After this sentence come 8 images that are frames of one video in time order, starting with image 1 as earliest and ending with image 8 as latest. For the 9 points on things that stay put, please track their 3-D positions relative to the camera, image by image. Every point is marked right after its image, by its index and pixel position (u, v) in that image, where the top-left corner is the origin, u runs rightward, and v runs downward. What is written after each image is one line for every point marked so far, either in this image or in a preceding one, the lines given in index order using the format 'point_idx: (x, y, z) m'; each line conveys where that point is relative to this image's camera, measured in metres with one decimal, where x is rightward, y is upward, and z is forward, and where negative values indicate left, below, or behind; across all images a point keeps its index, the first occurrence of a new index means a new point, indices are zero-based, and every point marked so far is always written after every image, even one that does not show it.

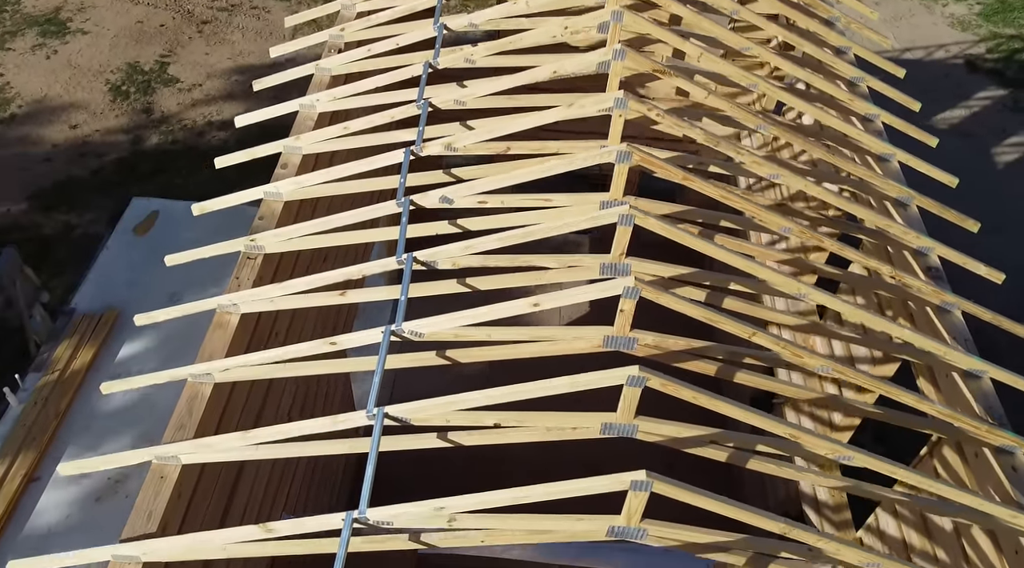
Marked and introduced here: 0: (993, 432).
0: (+2.6, -0.8, +4.9) m
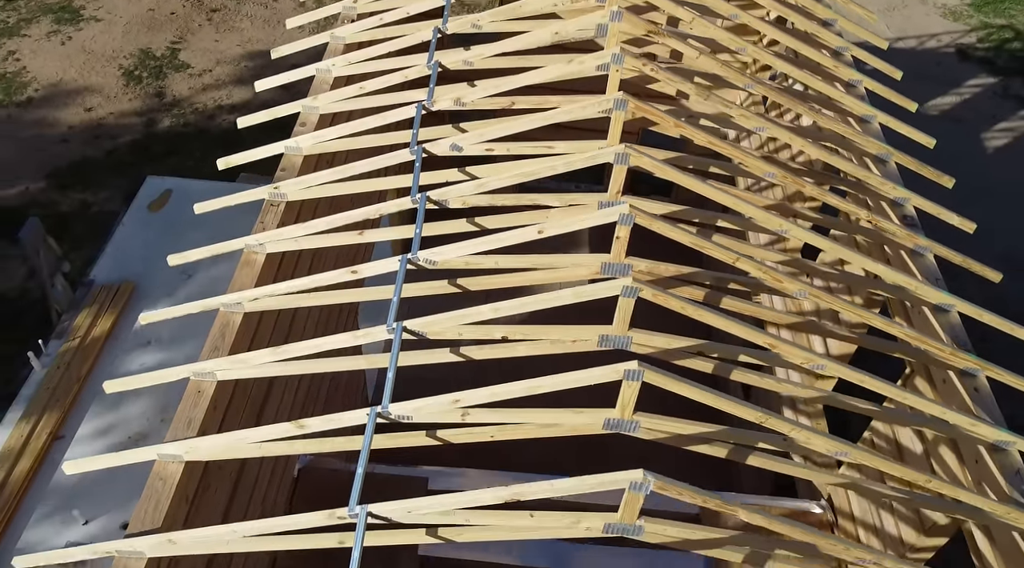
0: (+2.6, -0.4, +5.4) m
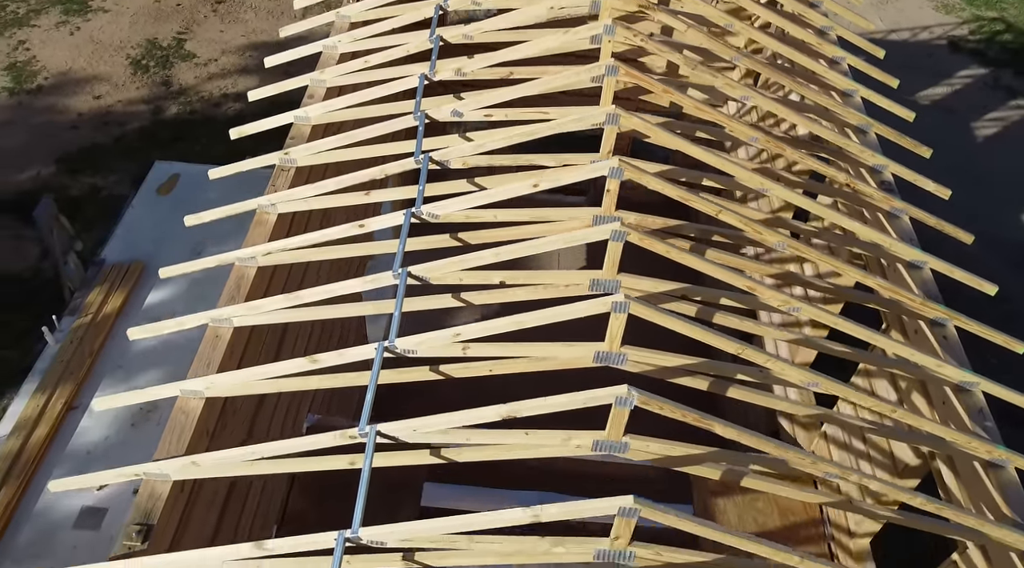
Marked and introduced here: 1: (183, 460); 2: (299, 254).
0: (+2.6, -0.1, +5.8) m
1: (-1.6, -0.9, +4.6) m
2: (-1.3, +0.2, +5.7) m
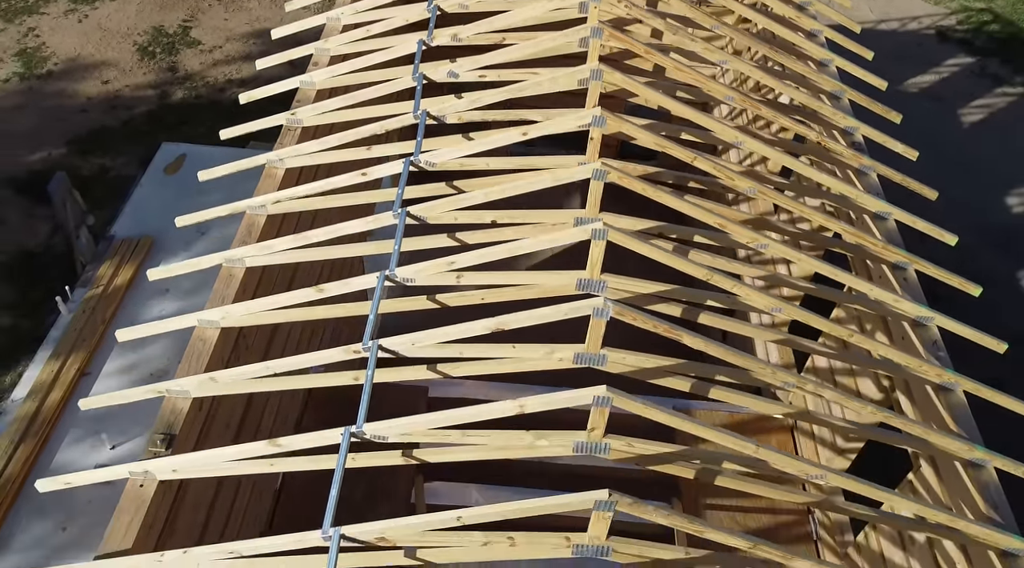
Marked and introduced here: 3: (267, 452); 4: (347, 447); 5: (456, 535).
0: (+2.5, +0.2, +6.2) m
1: (-1.7, -0.5, +5.0) m
2: (-1.4, +0.6, +6.1) m
3: (-1.2, -0.8, +4.5) m
4: (-0.8, -0.8, +4.3) m
5: (-0.2, -1.1, +4.0) m
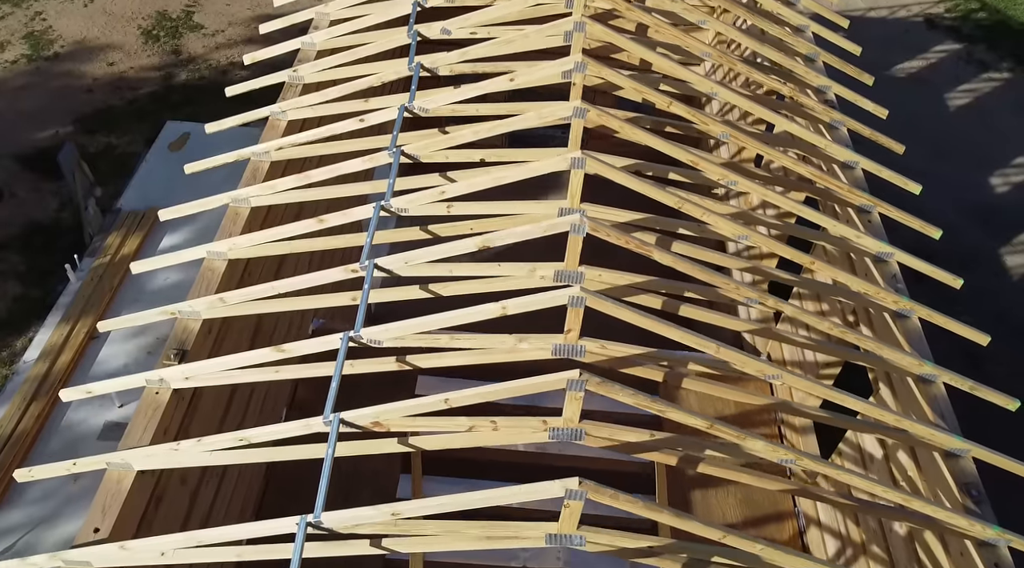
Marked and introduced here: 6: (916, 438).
0: (+2.5, +0.7, +6.6) m
1: (-1.8, -0.1, +5.4) m
2: (-1.5, +1.0, +6.5) m
3: (-1.3, -0.4, +4.9) m
4: (-0.9, -0.3, +4.7) m
5: (-0.3, -0.6, +4.4) m
6: (+2.3, -0.9, +5.2) m
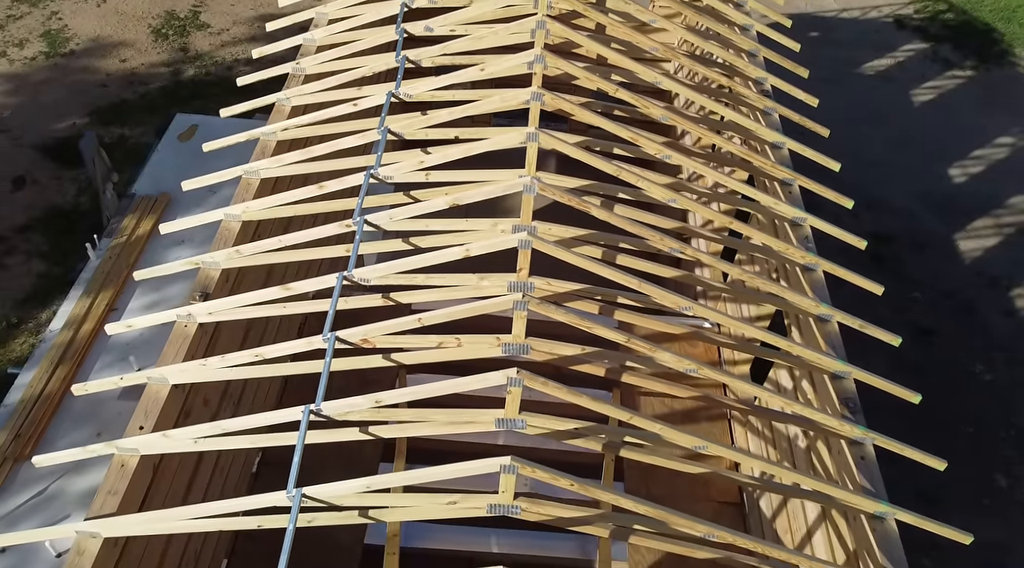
0: (+2.2, +1.0, +7.7) m
1: (-2.0, +0.2, +6.5) m
2: (-1.7, +1.3, +7.6) m
3: (-1.5, -0.1, +6.0) m
4: (-1.1, 0.0, +5.8) m
5: (-0.6, -0.3, +5.5) m
6: (+2.0, -0.5, +6.3) m
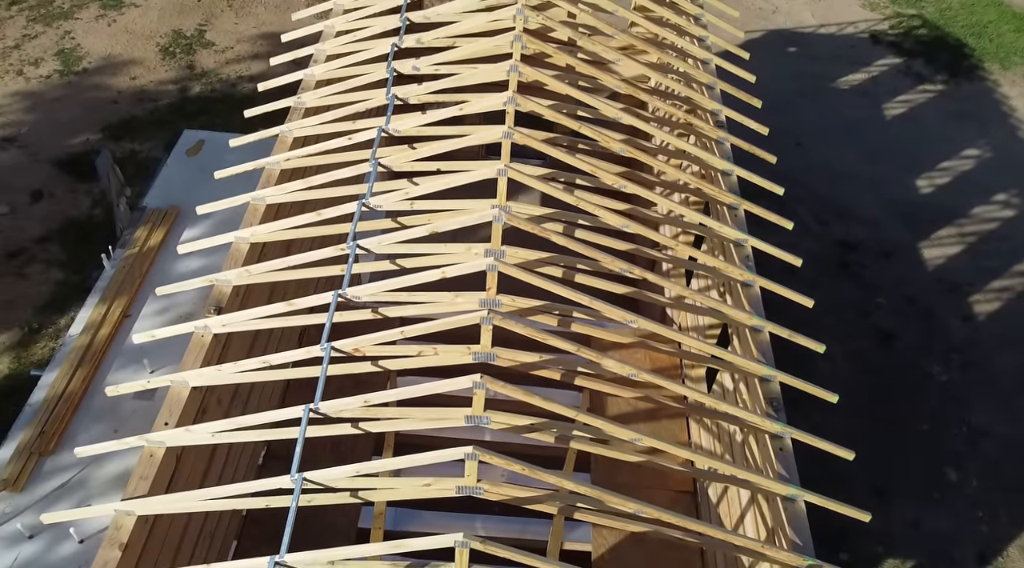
0: (+2.0, +0.8, +8.7) m
1: (-2.2, +0.1, +7.5) m
2: (-1.9, +1.2, +8.6) m
3: (-1.7, -0.2, +7.0) m
4: (-1.3, -0.1, +6.8) m
5: (-0.8, -0.4, +6.4) m
6: (+1.8, -0.7, +7.2) m
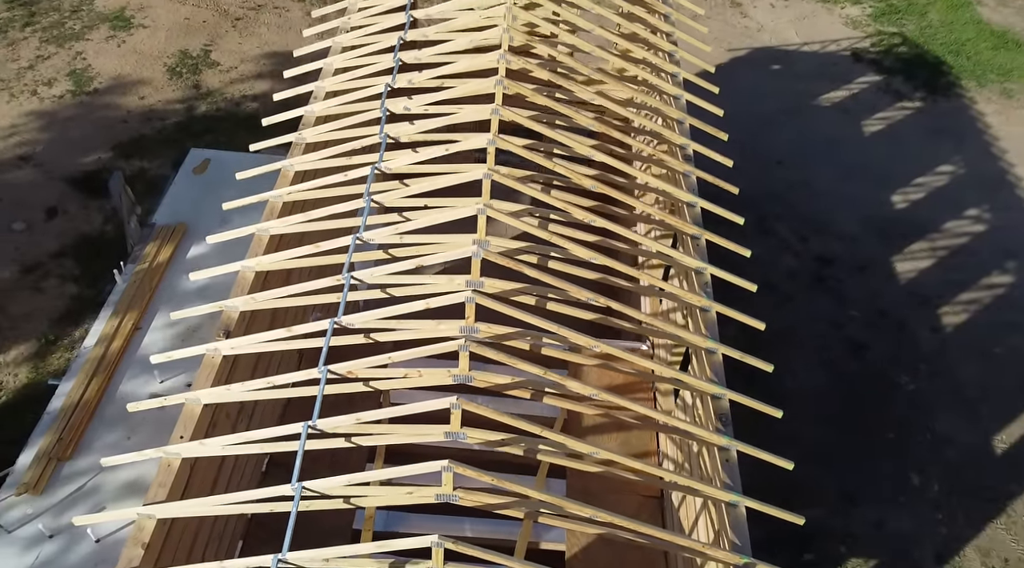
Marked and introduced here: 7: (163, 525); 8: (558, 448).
0: (+1.8, +0.6, +9.5) m
1: (-2.4, -0.1, +8.3) m
2: (-2.1, +0.9, +9.5) m
3: (-1.9, -0.4, +7.9) m
4: (-1.5, -0.4, +7.7) m
5: (-1.0, -0.7, +7.3) m
6: (+1.6, -0.9, +8.1) m
7: (-2.9, -2.0, +7.6) m
8: (+0.4, -1.3, +7.4) m
